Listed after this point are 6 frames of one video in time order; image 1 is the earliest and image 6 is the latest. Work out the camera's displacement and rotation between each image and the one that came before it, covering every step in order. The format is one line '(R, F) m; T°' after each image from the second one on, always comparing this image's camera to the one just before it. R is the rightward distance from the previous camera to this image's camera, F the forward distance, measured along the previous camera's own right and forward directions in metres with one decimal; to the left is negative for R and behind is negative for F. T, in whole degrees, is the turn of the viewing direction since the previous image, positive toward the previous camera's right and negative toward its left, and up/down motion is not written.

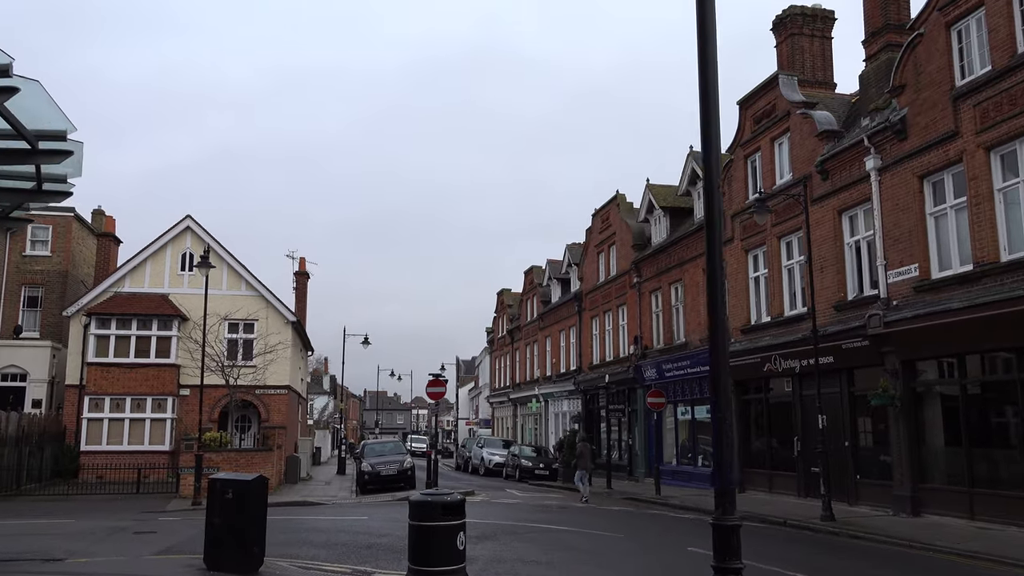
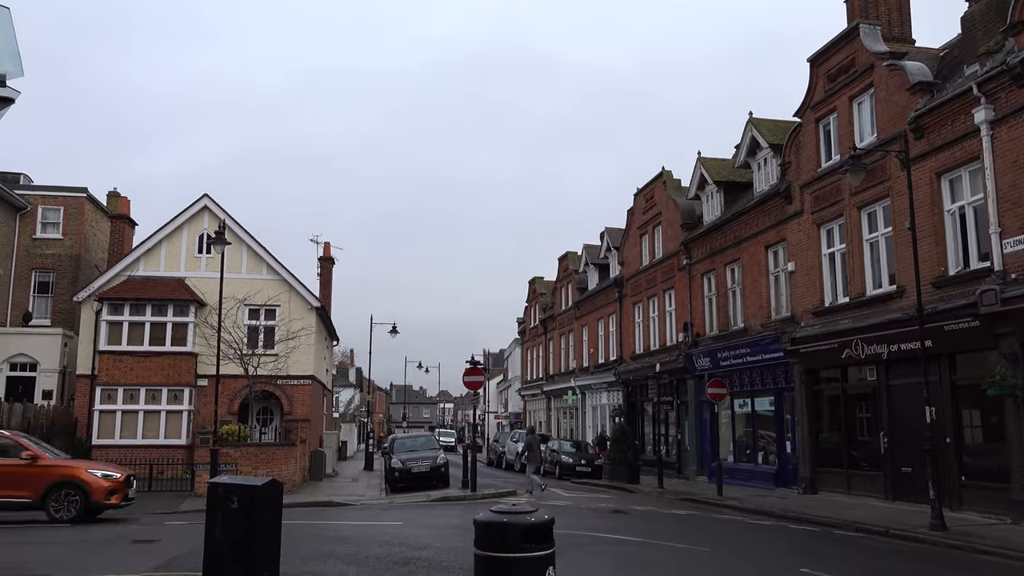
(-0.5, +2.1) m; -2°
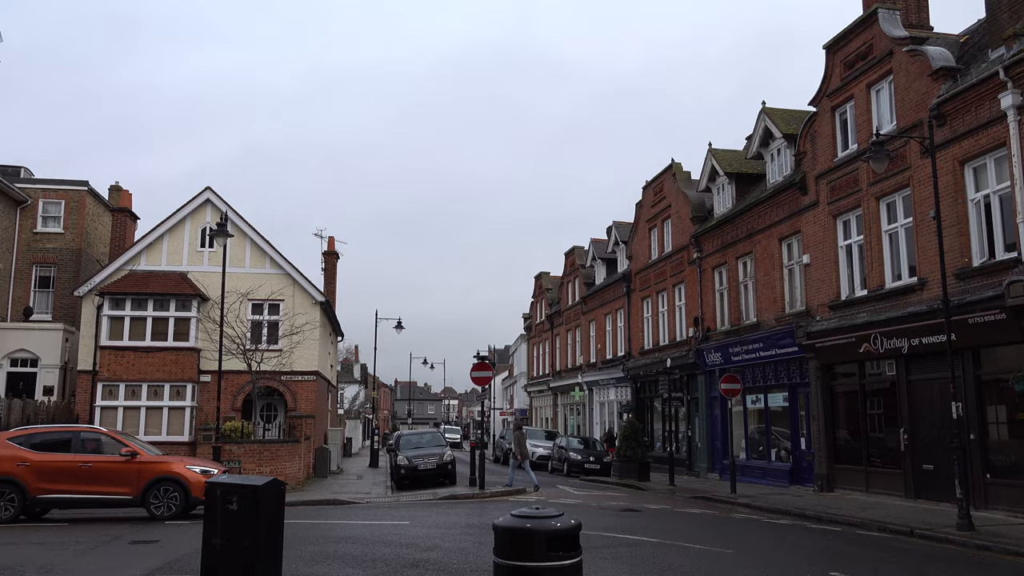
(-0.1, +0.5) m; 0°
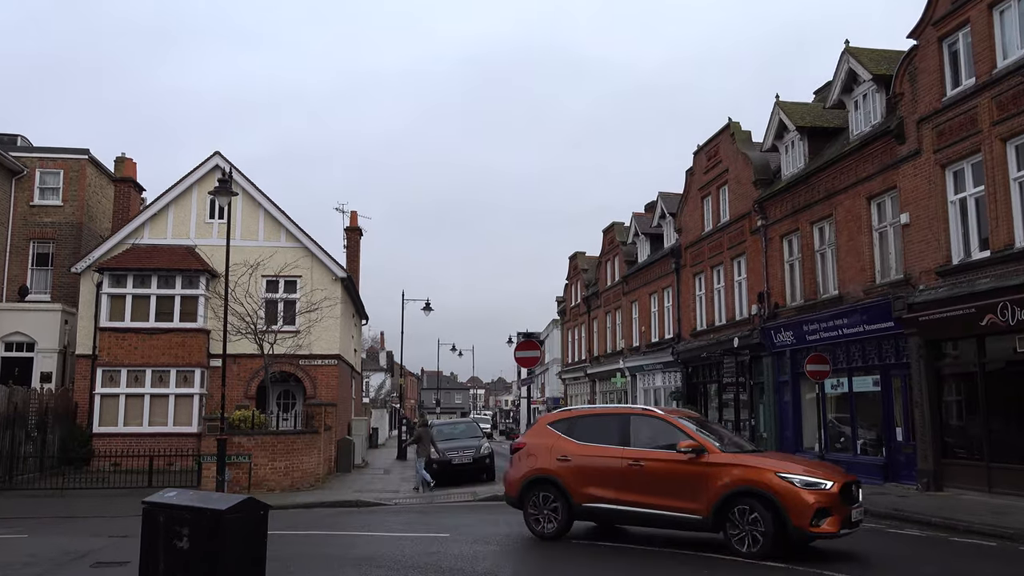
(-0.5, +2.8) m; -2°
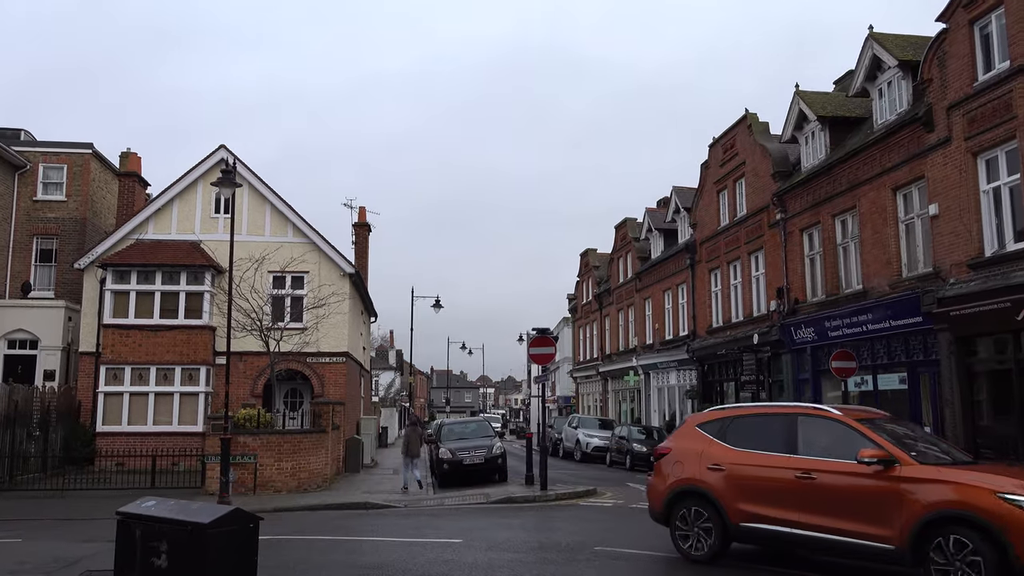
(-0.1, +0.6) m; -1°
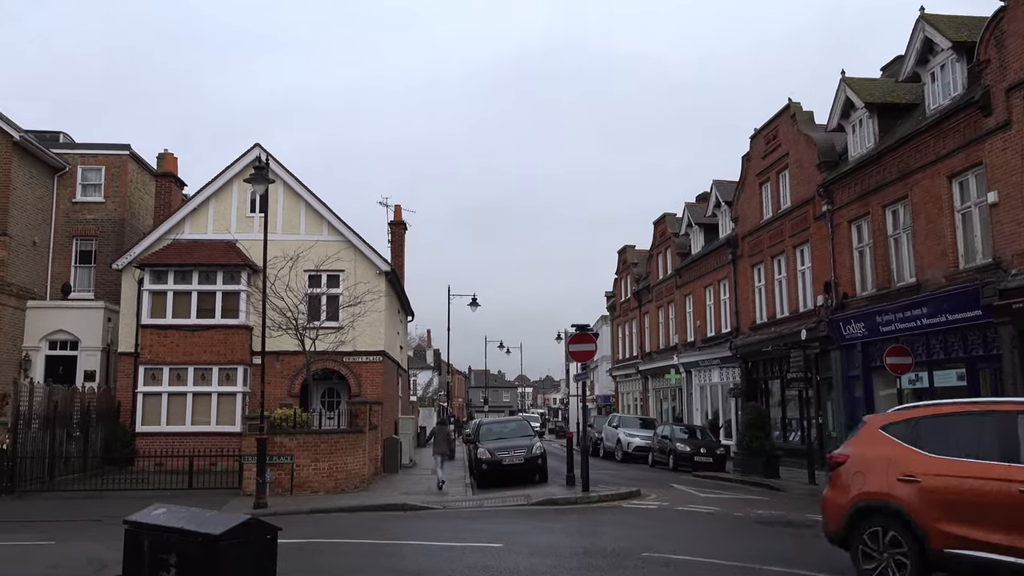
(0.0, +0.4) m; -2°
